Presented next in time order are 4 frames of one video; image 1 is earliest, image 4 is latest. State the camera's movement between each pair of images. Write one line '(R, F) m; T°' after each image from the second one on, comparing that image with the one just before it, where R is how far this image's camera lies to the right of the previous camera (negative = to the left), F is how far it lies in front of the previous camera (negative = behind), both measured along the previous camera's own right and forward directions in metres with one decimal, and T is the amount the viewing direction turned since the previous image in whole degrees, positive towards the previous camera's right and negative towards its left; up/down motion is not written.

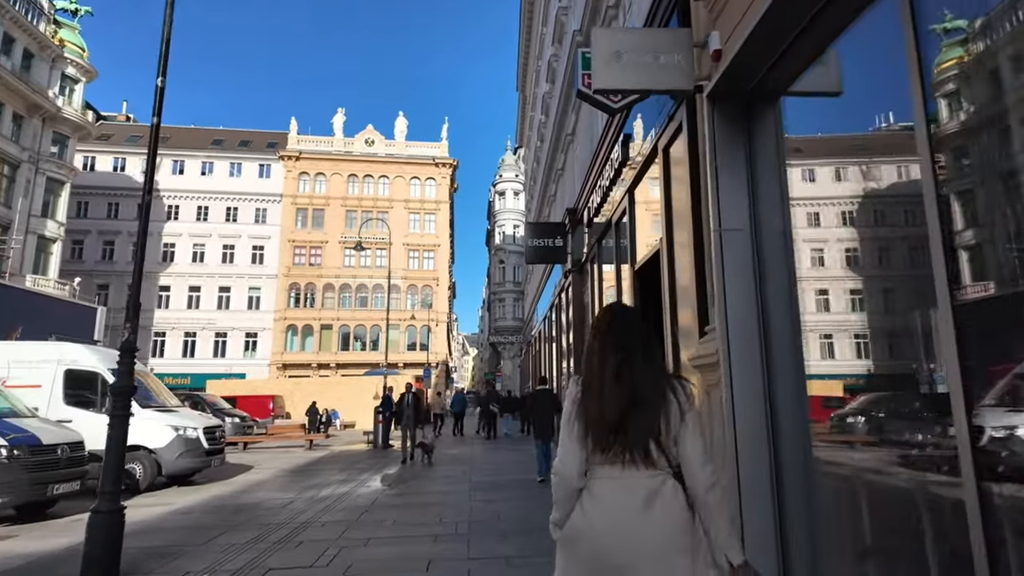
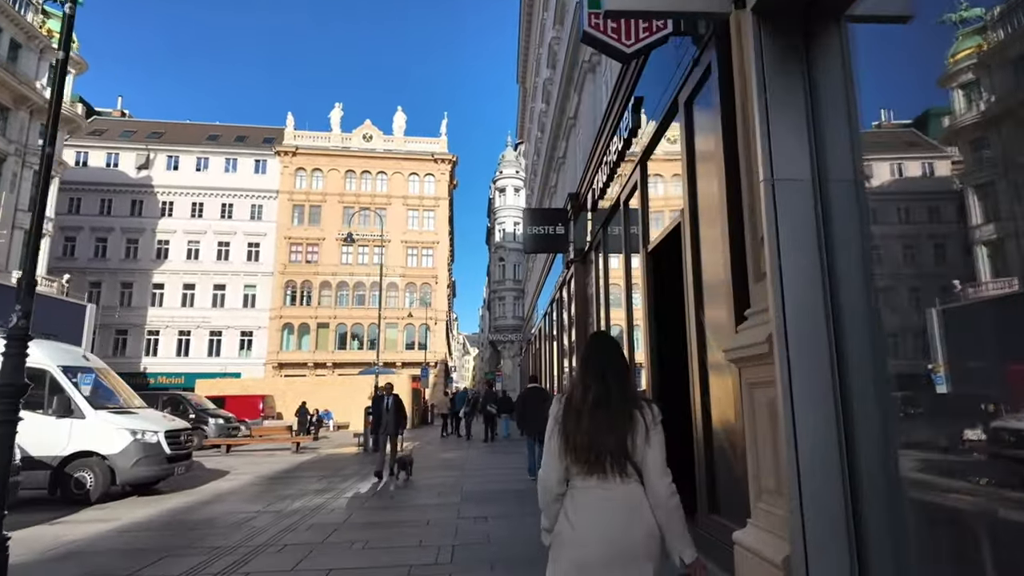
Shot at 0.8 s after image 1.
(+0.1, +1.1) m; 0°
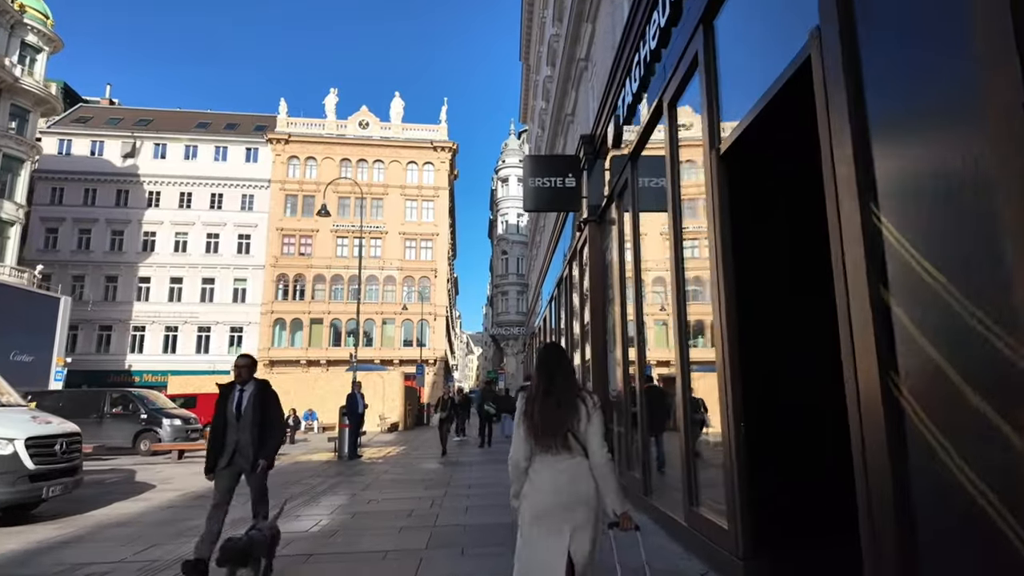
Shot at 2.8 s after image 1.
(+0.1, +2.7) m; 0°
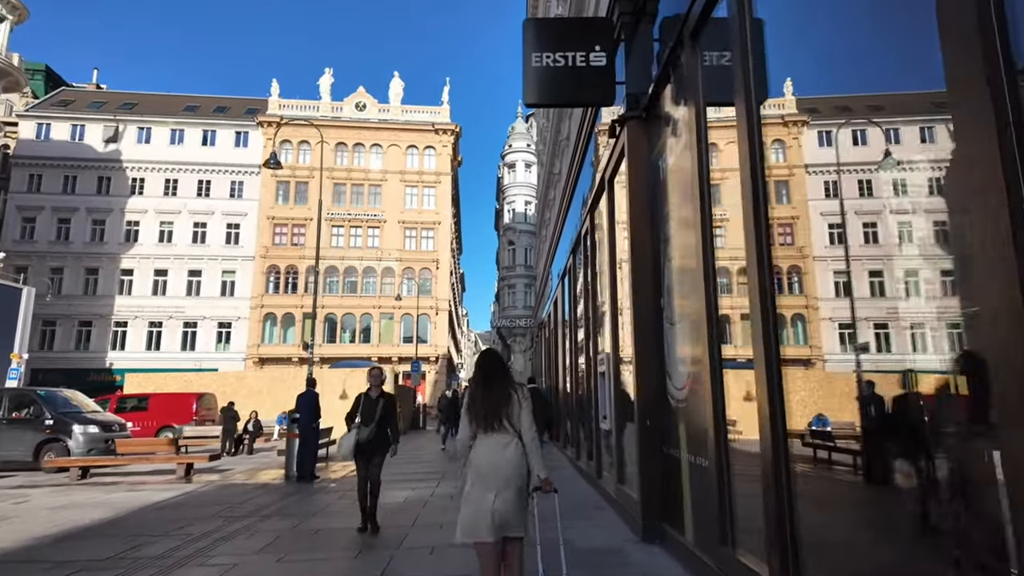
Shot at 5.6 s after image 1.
(+0.2, +3.8) m; -1°
